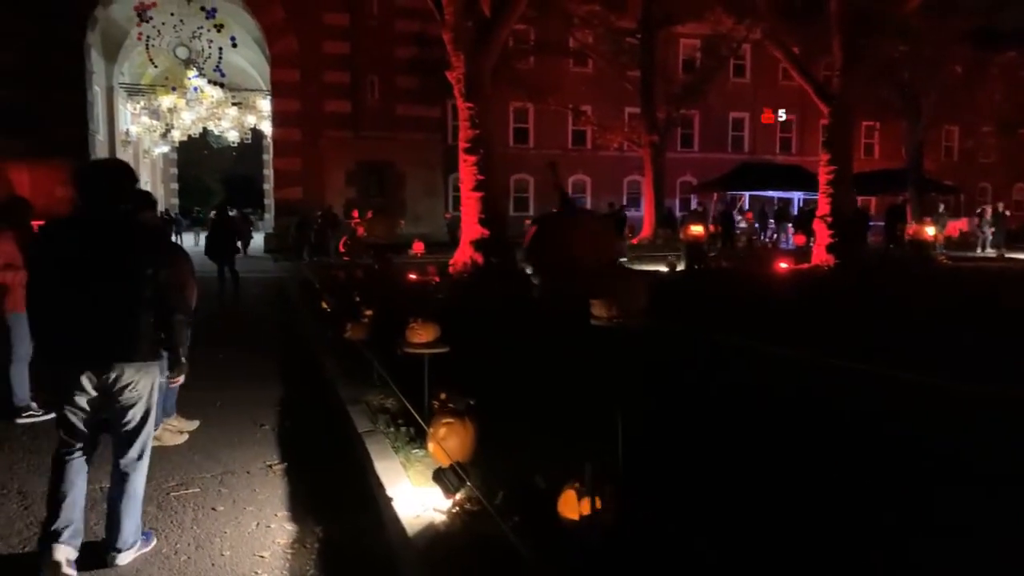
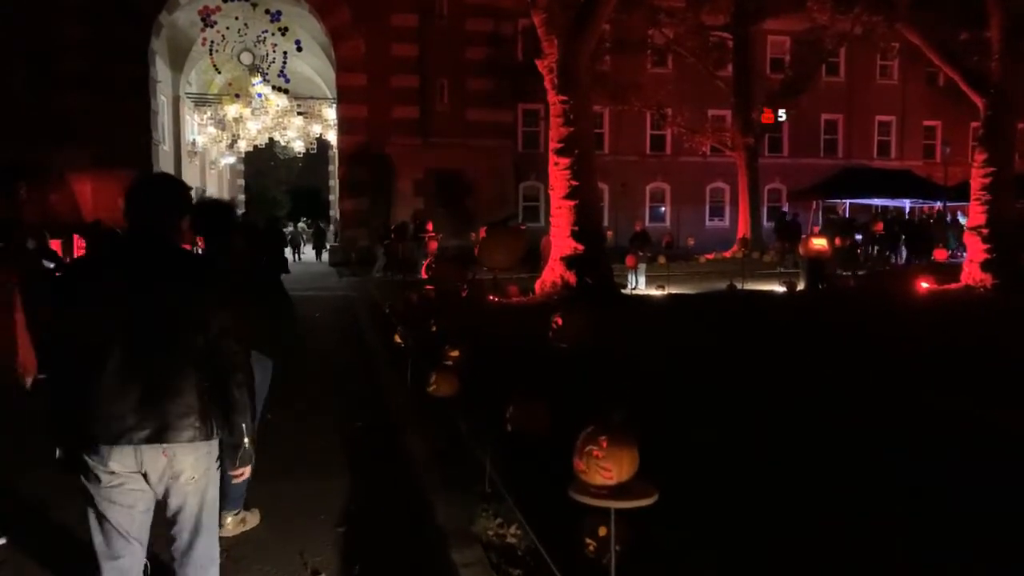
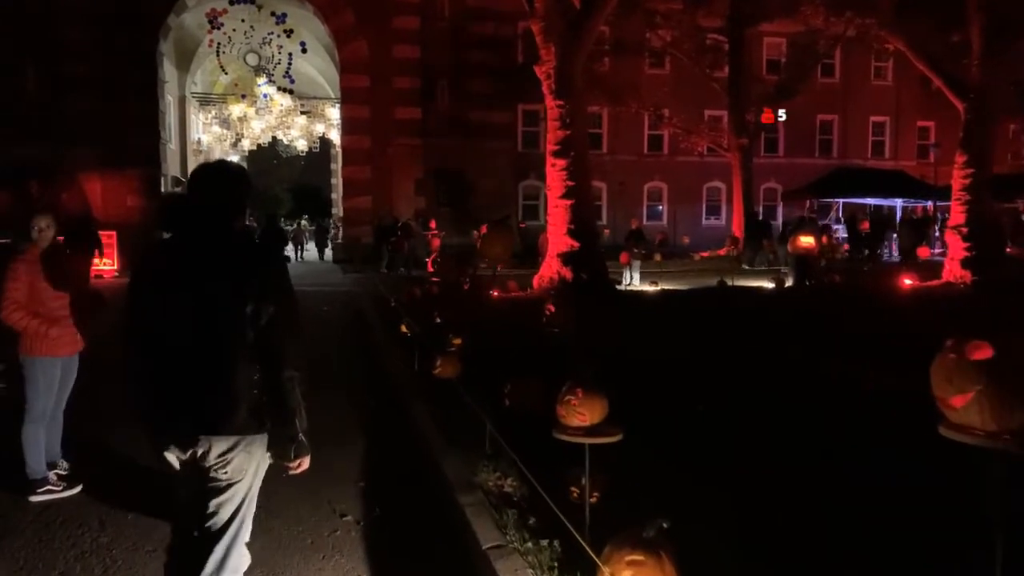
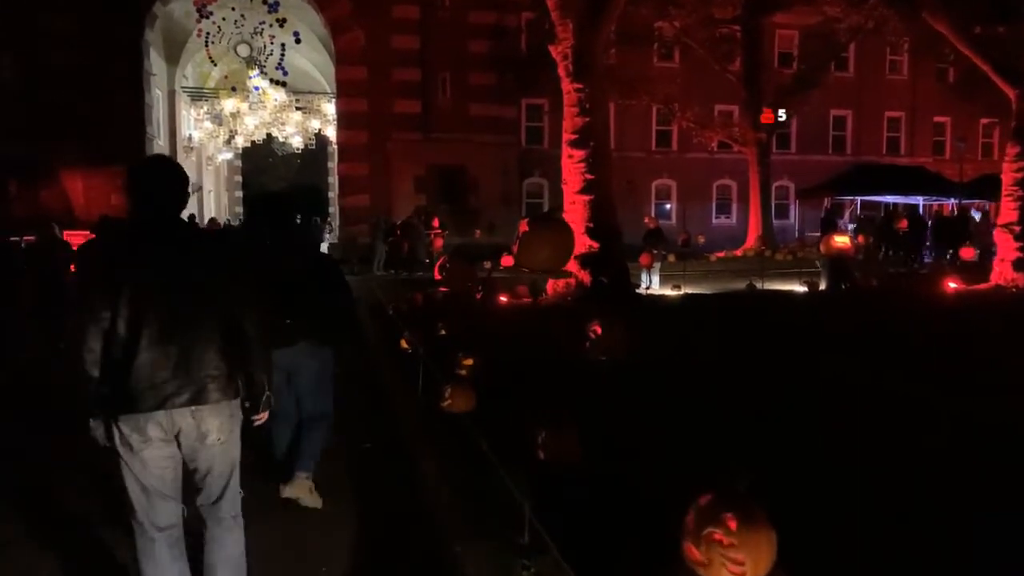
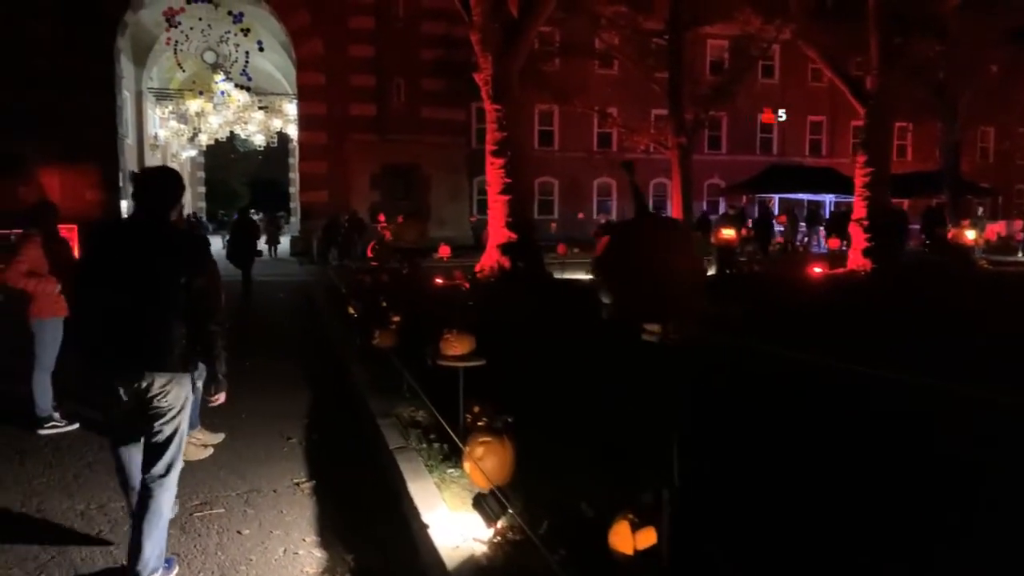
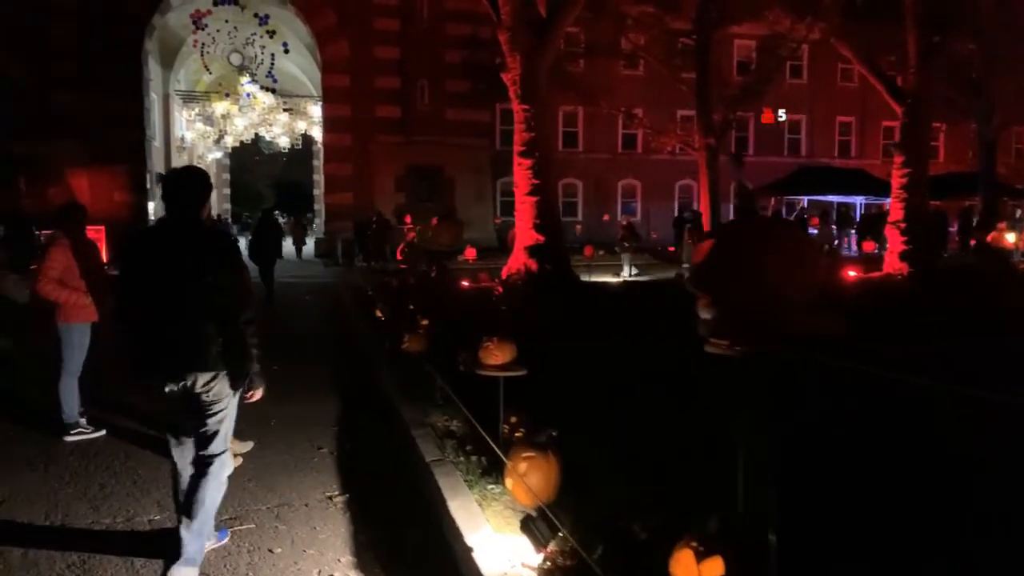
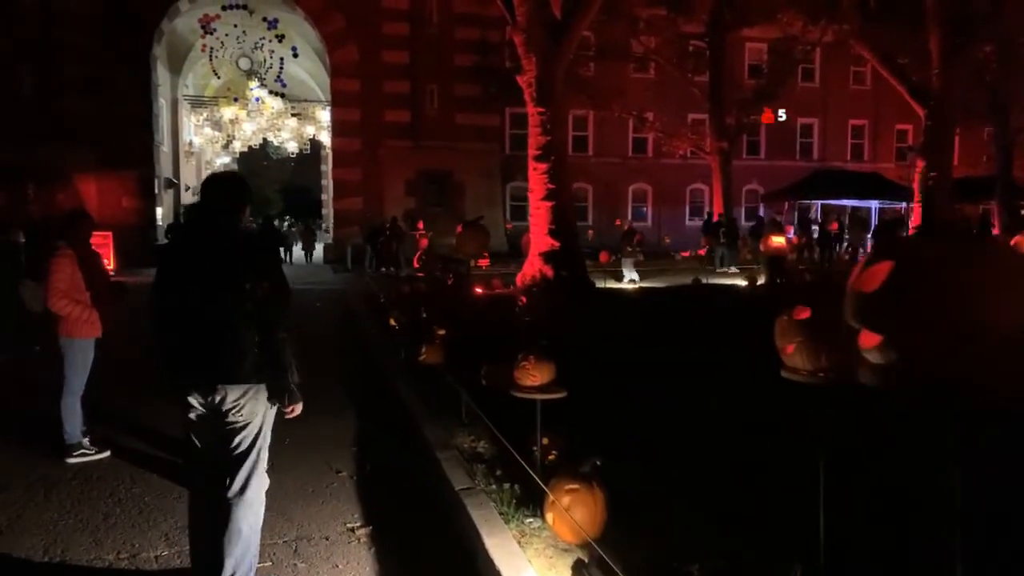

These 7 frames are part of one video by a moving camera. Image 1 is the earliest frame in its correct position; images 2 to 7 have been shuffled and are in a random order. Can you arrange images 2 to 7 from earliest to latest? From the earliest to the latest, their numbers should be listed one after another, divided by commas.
5, 6, 7, 3, 2, 4
